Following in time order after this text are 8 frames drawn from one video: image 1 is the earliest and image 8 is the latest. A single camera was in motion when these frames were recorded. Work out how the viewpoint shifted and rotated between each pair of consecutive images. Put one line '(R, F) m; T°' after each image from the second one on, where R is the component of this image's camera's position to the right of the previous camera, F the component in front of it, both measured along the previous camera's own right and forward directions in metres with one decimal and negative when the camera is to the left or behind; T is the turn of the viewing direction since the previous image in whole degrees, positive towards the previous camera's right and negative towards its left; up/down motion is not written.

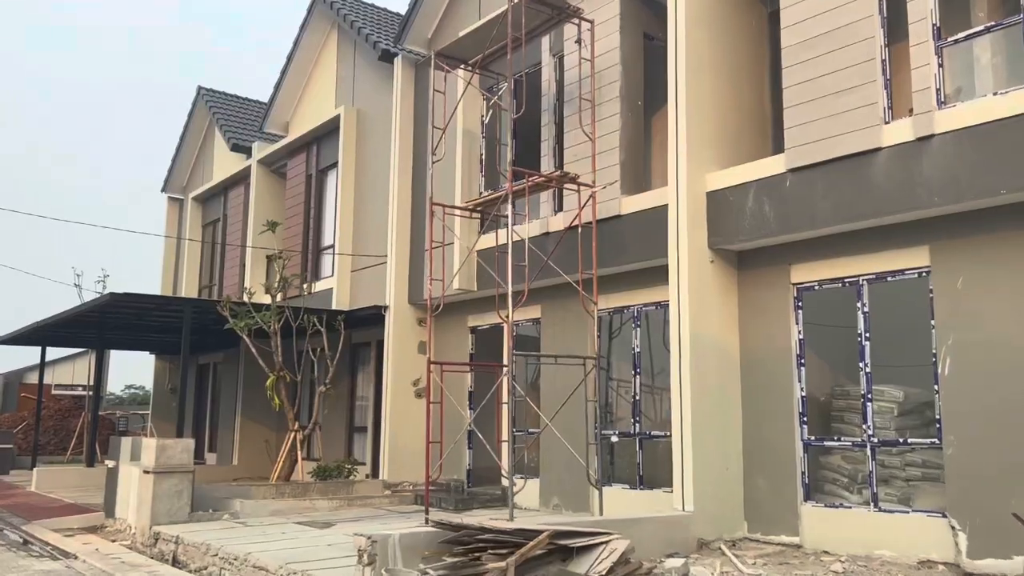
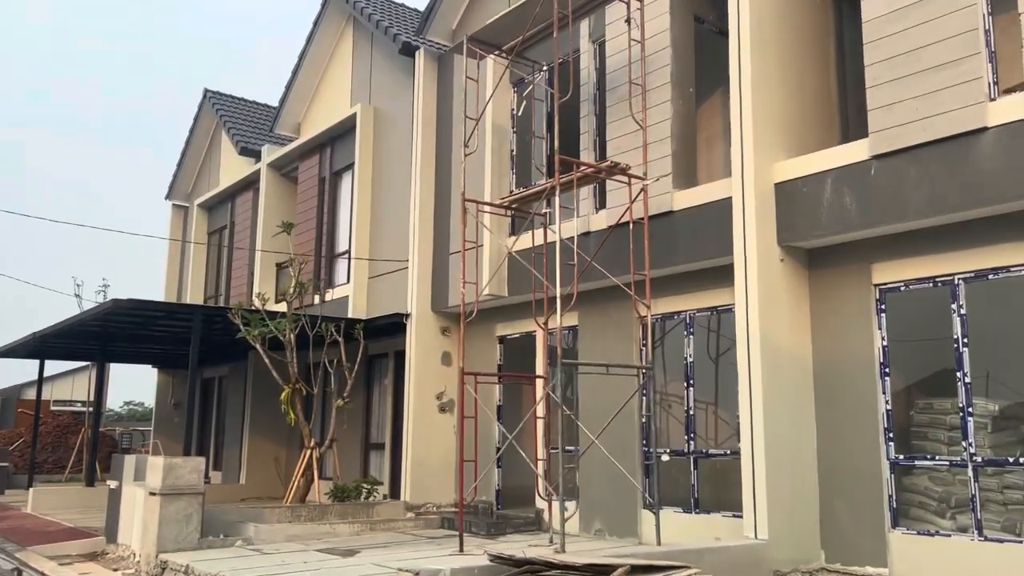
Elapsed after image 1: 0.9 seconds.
(-0.5, +0.9) m; 0°
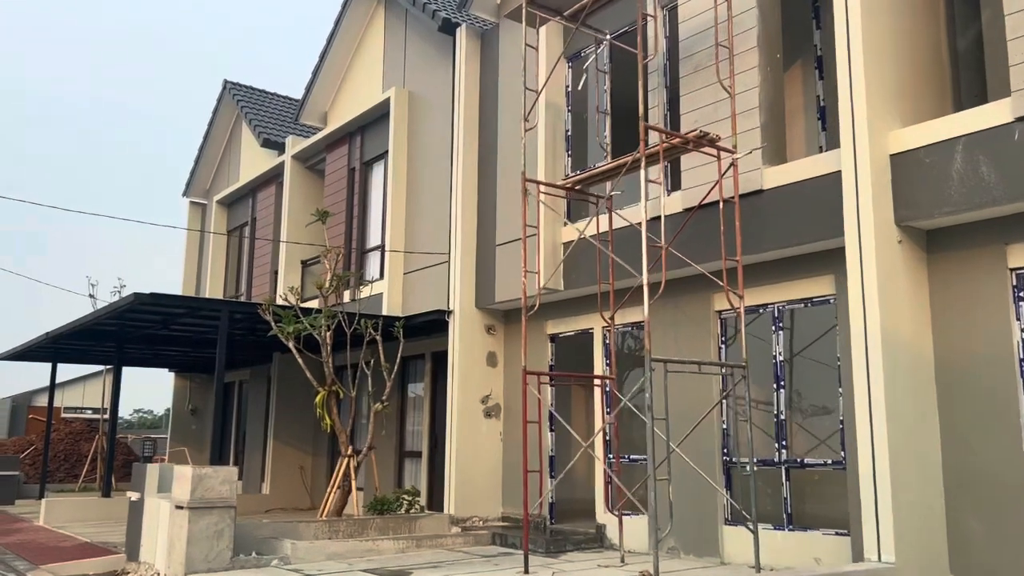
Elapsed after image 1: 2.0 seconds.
(-0.6, +1.0) m; -1°
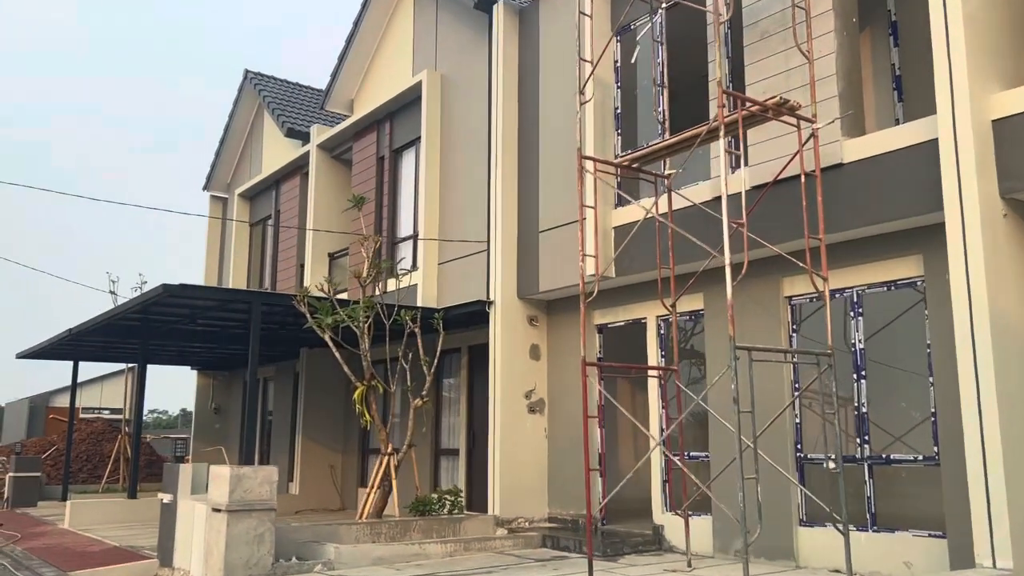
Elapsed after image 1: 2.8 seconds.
(-0.4, +0.6) m; -1°
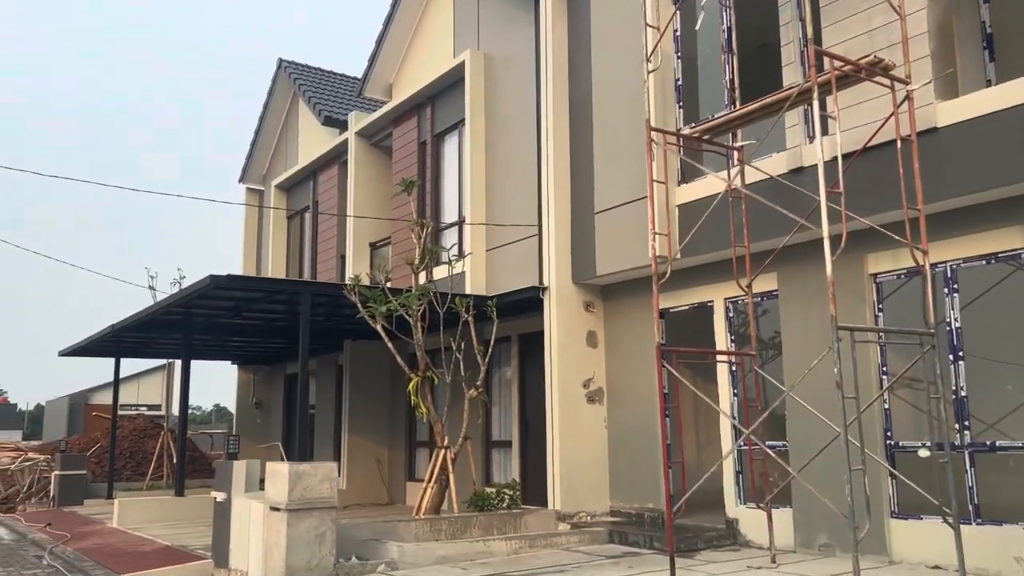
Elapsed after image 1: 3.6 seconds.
(-0.4, +0.4) m; -2°
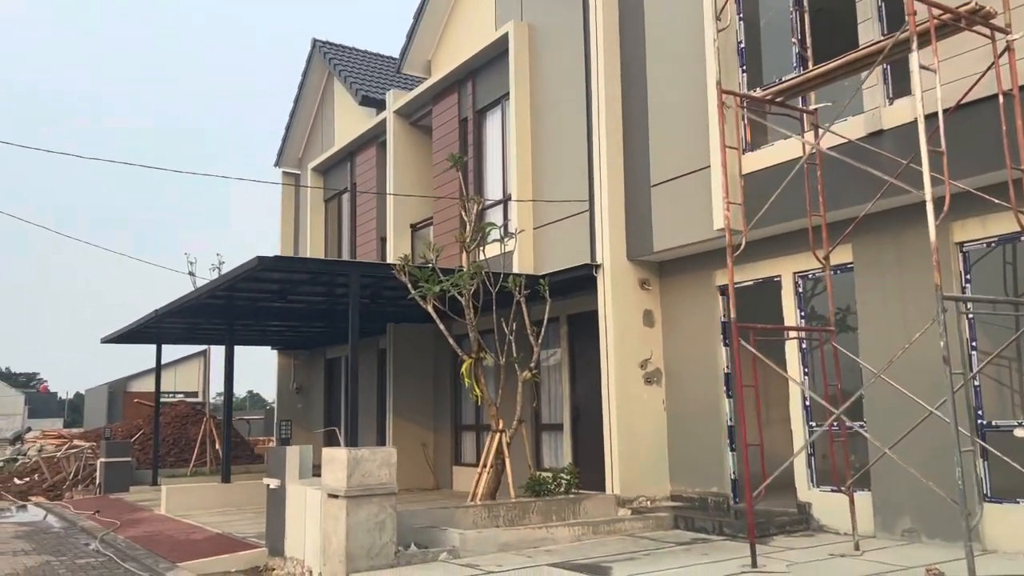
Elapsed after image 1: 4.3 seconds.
(-0.3, +0.4) m; -2°
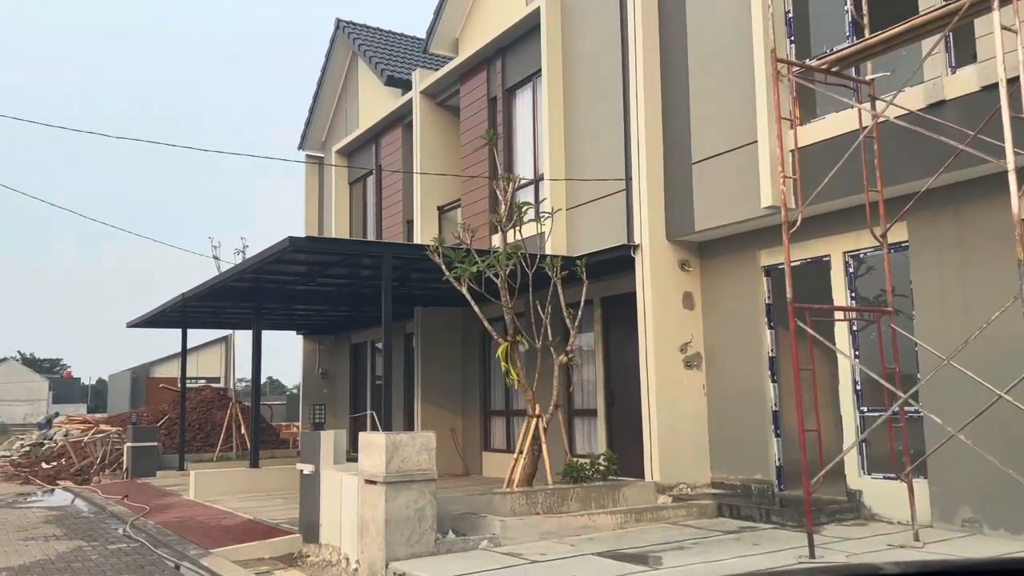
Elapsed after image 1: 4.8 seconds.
(-0.2, +0.3) m; -1°
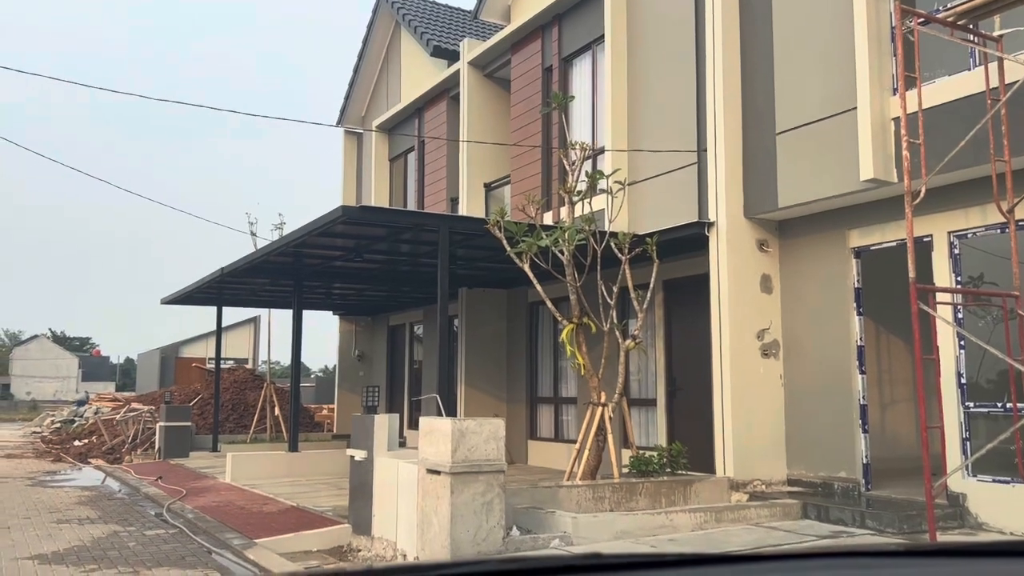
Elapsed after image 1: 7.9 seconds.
(-0.4, +0.7) m; -2°
